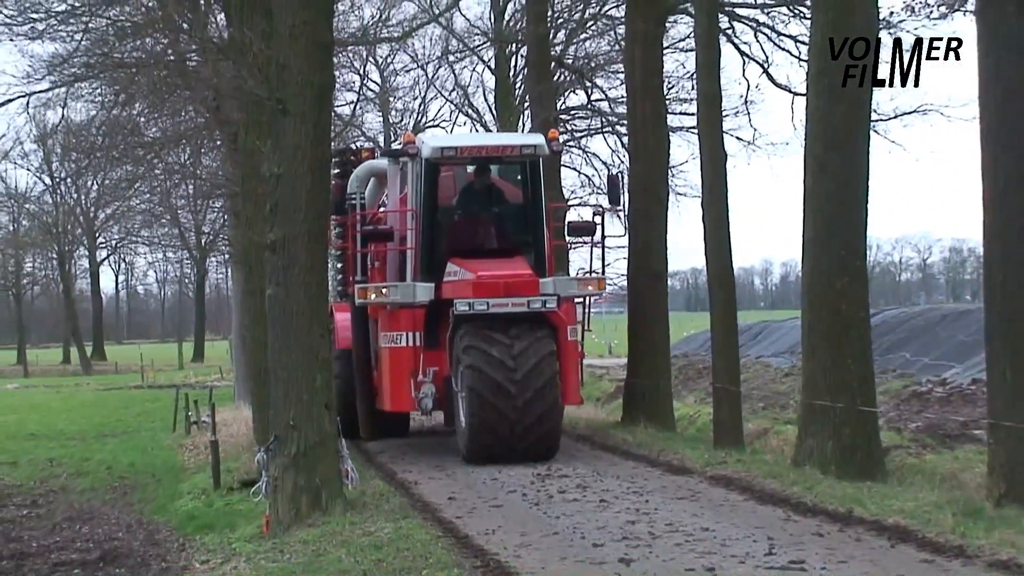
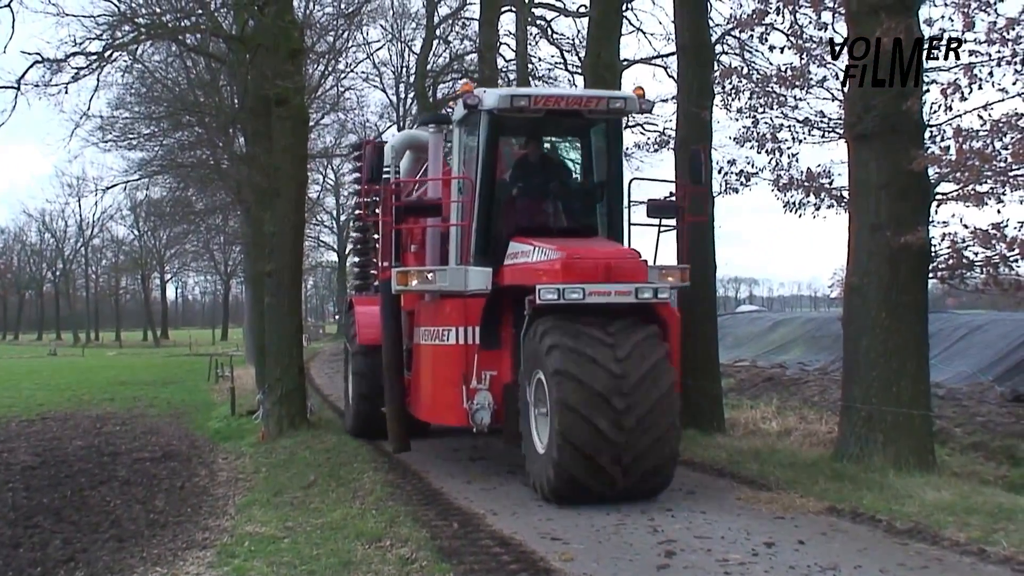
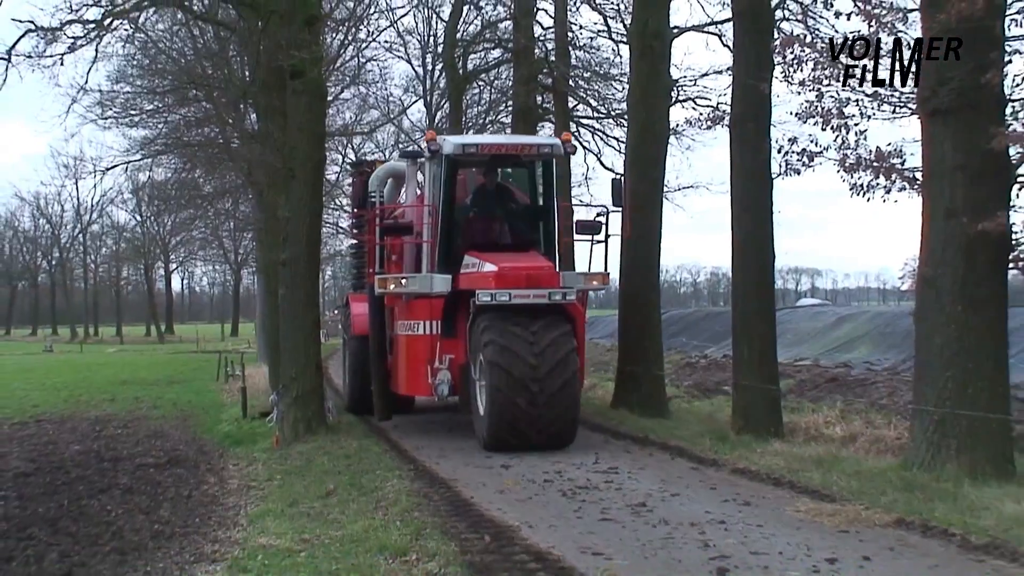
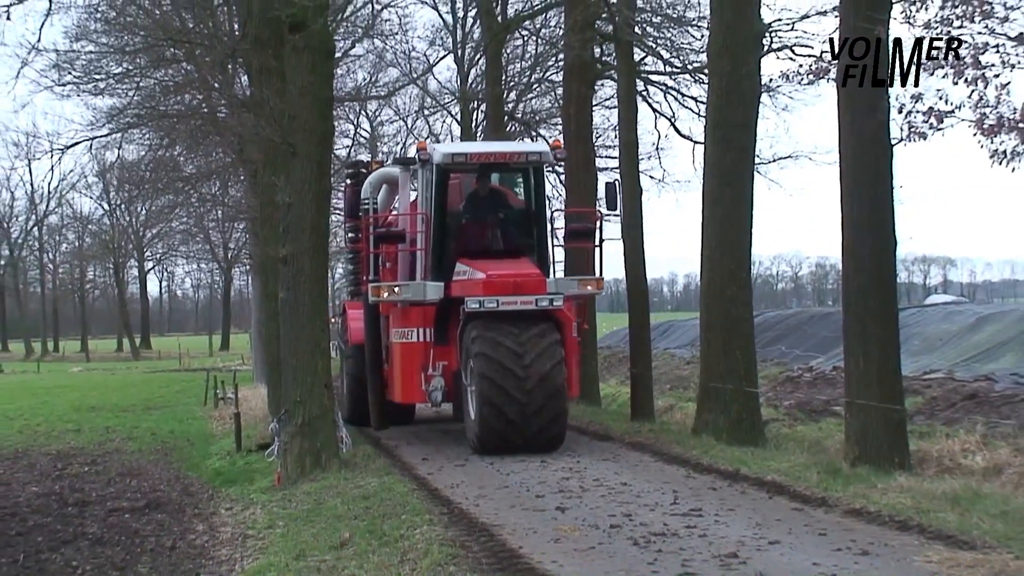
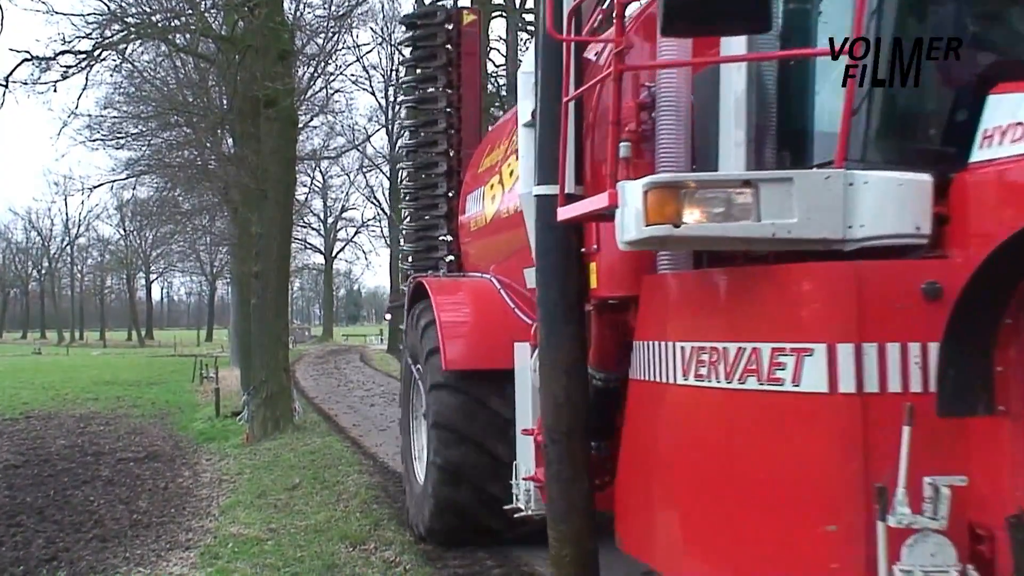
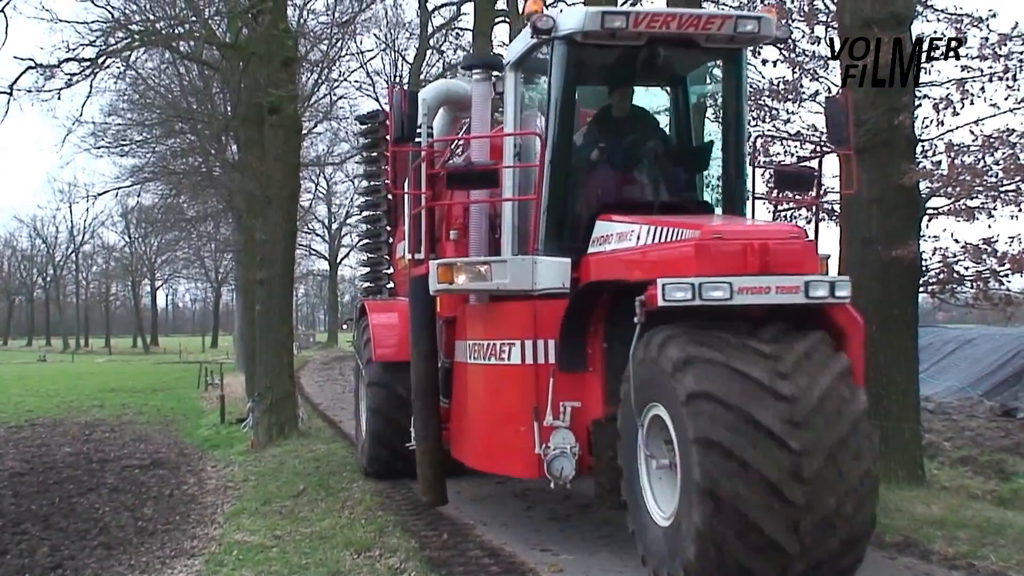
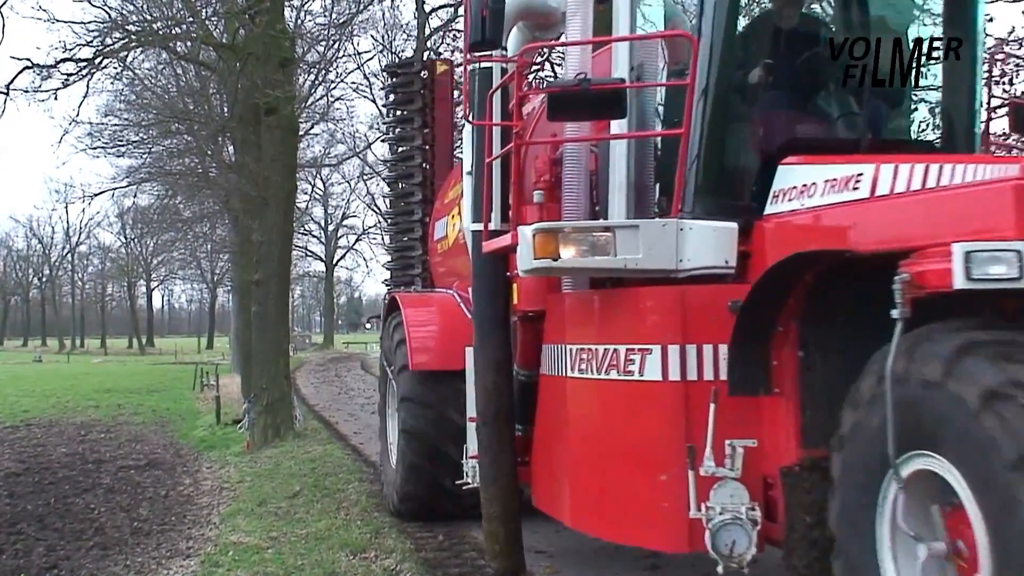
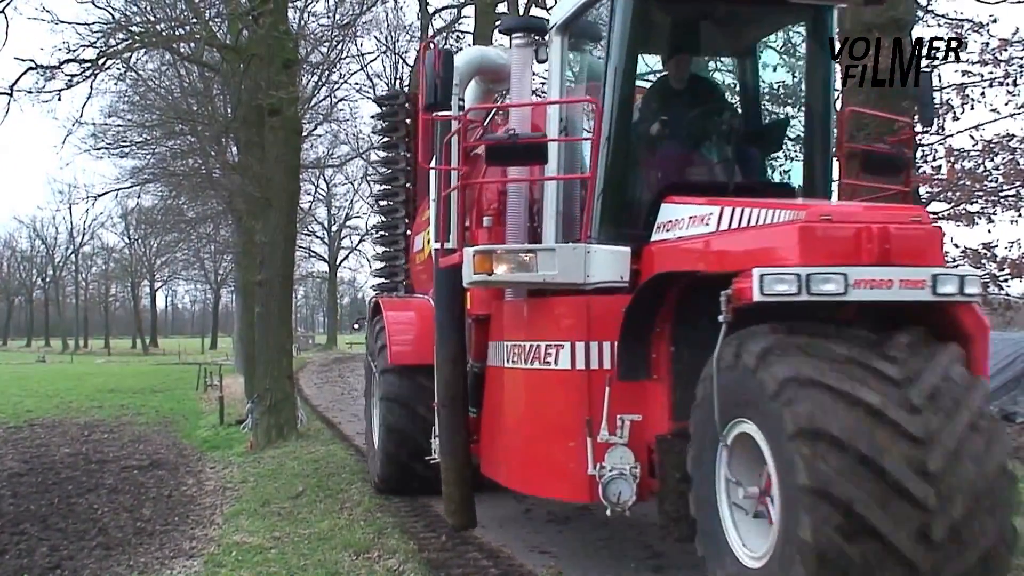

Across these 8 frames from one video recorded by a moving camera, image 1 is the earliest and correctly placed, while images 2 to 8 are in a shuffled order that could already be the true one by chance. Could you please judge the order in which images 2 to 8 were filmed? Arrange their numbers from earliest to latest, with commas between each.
4, 3, 2, 6, 8, 7, 5
